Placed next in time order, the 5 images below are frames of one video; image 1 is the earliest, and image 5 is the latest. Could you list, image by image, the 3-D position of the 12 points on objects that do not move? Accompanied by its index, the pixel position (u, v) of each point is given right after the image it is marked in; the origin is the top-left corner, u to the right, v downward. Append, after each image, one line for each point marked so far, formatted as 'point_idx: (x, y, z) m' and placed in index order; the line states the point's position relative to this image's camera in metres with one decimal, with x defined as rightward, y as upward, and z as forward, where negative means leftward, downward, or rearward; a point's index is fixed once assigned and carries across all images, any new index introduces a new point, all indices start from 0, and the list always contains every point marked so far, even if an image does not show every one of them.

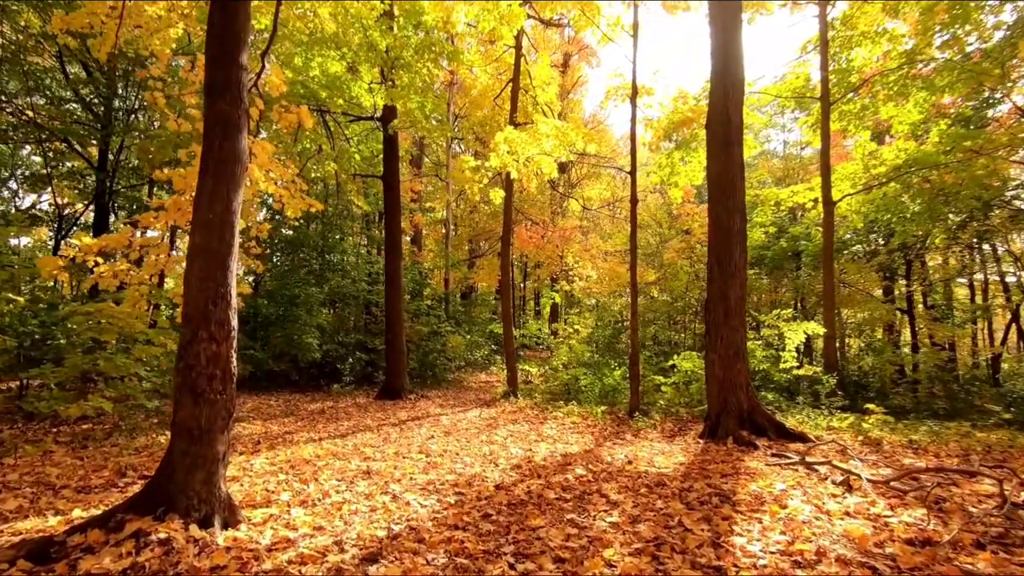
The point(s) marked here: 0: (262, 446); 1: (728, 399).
0: (-3.0, -1.9, +6.4) m
1: (+2.9, -1.5, +7.4) m
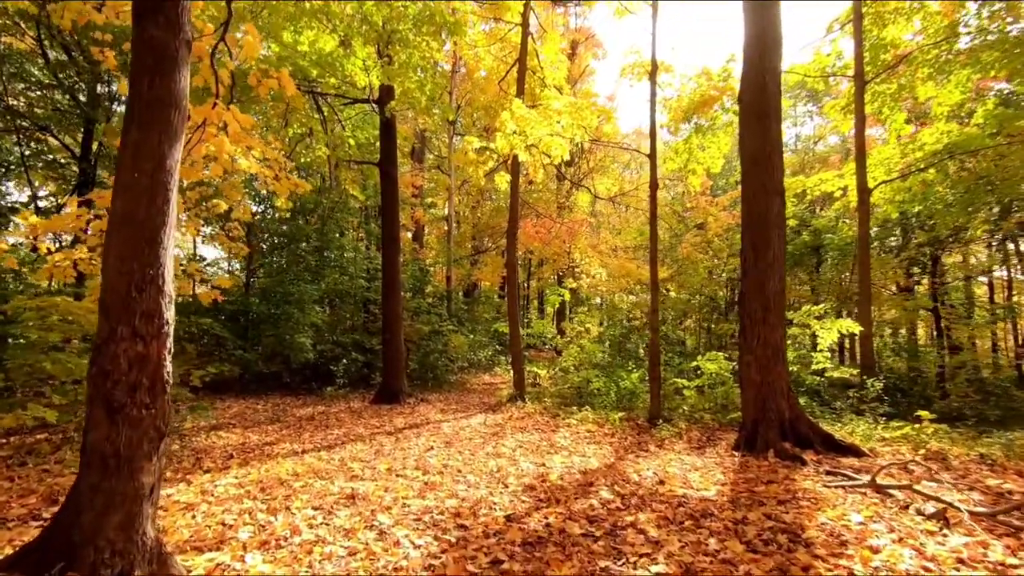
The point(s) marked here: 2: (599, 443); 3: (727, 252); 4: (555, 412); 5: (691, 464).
0: (-2.8, -1.8, +5.6) m
1: (+3.1, -1.4, +6.5) m
2: (+1.2, -2.1, +7.2) m
3: (+5.6, +0.9, +14.2) m
4: (+0.7, -2.1, +9.3) m
5: (+2.0, -2.0, +6.0) m
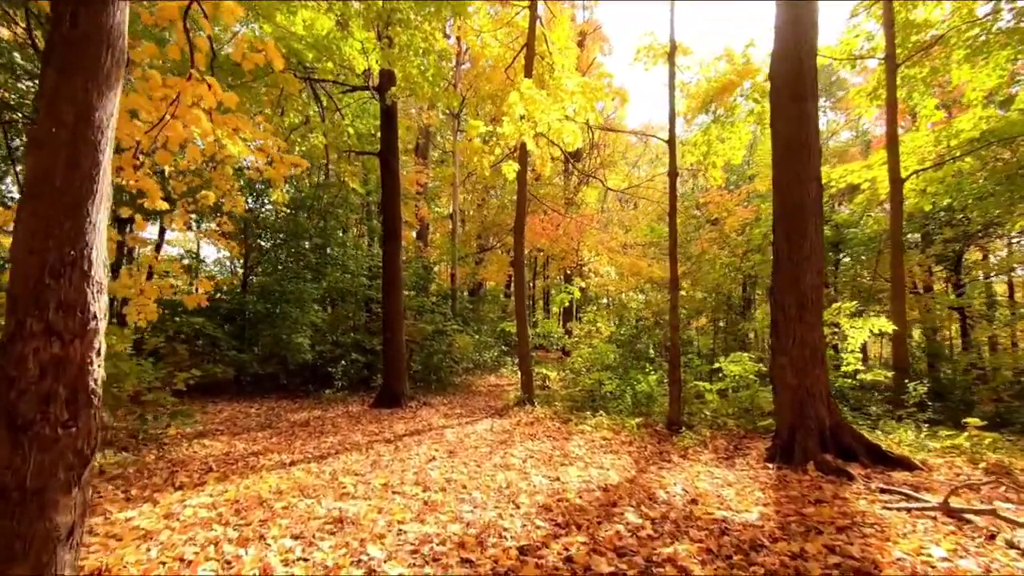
0: (-2.7, -1.7, +5.0) m
1: (+3.2, -1.3, +5.9) m
2: (+1.3, -2.0, +6.6) m
3: (+5.8, +1.0, +13.6) m
4: (+0.9, -2.1, +8.7) m
5: (+2.1, -1.9, +5.4) m
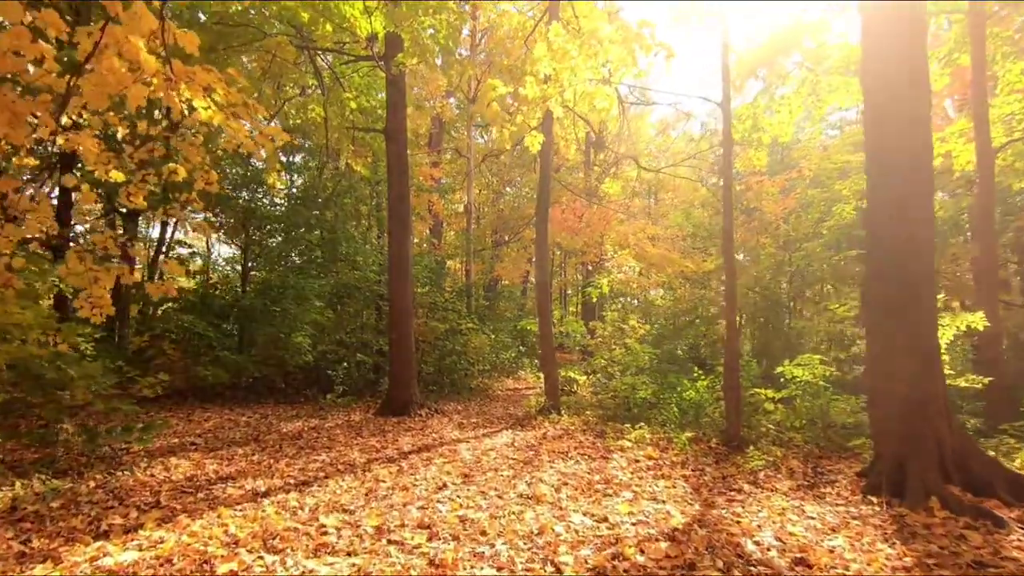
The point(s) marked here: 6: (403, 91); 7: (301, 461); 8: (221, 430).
0: (-2.5, -1.6, +3.8) m
1: (+3.4, -1.2, +4.6) m
2: (+1.6, -1.9, +5.4) m
3: (+6.2, +1.1, +12.2) m
4: (+1.2, -1.9, +7.5) m
5: (+2.3, -1.8, +4.1) m
6: (-2.0, +3.6, +9.8) m
7: (-2.2, -1.8, +5.7) m
8: (-4.0, -1.9, +7.5) m
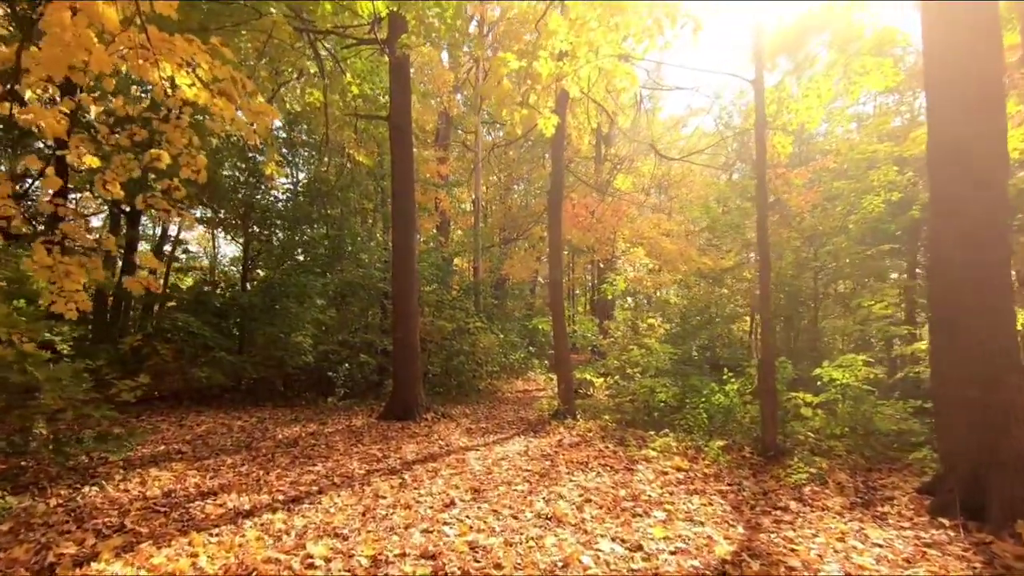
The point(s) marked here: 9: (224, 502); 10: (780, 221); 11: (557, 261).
0: (-2.4, -1.5, +3.3) m
1: (+3.6, -1.1, +4.0) m
2: (+1.7, -1.8, +4.8) m
3: (+6.5, +1.2, +11.5) m
4: (+1.4, -1.9, +6.9) m
5: (+2.5, -1.7, +3.5) m
6: (-1.8, +3.6, +9.3) m
7: (-2.1, -1.8, +5.2) m
8: (-3.8, -1.9, +7.0) m
9: (-2.2, -1.6, +4.2) m
10: (+5.7, +1.5, +11.7) m
11: (+0.8, +0.6, +10.3) m
